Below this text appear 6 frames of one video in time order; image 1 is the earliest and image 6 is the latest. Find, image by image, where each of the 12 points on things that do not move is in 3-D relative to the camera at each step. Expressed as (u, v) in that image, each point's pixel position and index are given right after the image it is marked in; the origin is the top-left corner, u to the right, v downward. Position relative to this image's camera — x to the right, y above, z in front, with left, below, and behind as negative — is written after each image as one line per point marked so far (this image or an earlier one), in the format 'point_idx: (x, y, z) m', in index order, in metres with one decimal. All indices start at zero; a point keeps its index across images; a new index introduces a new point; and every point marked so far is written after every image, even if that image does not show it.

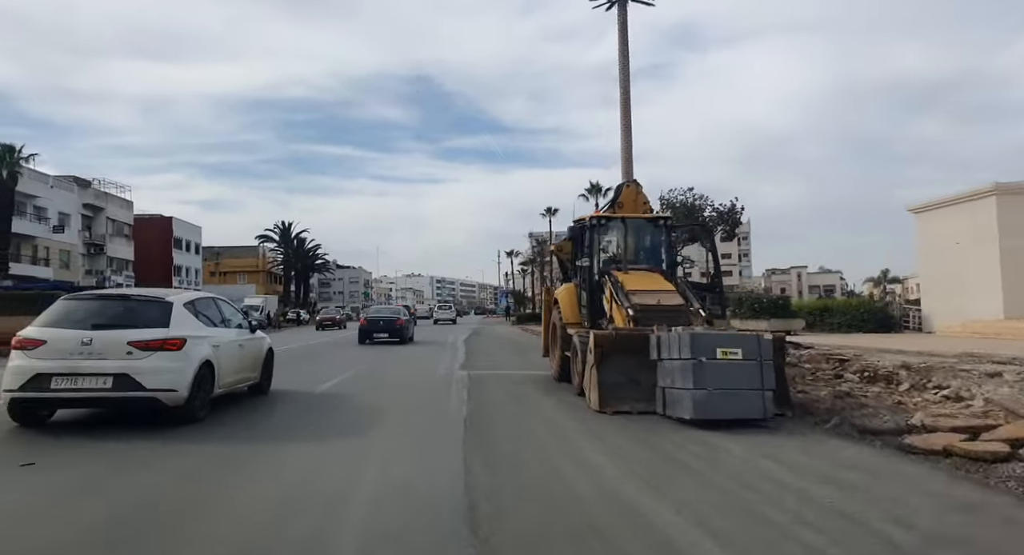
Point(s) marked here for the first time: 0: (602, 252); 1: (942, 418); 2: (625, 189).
0: (+1.4, +0.4, +9.1) m
1: (+4.1, -1.3, +5.7) m
2: (+2.0, +1.6, +10.6) m
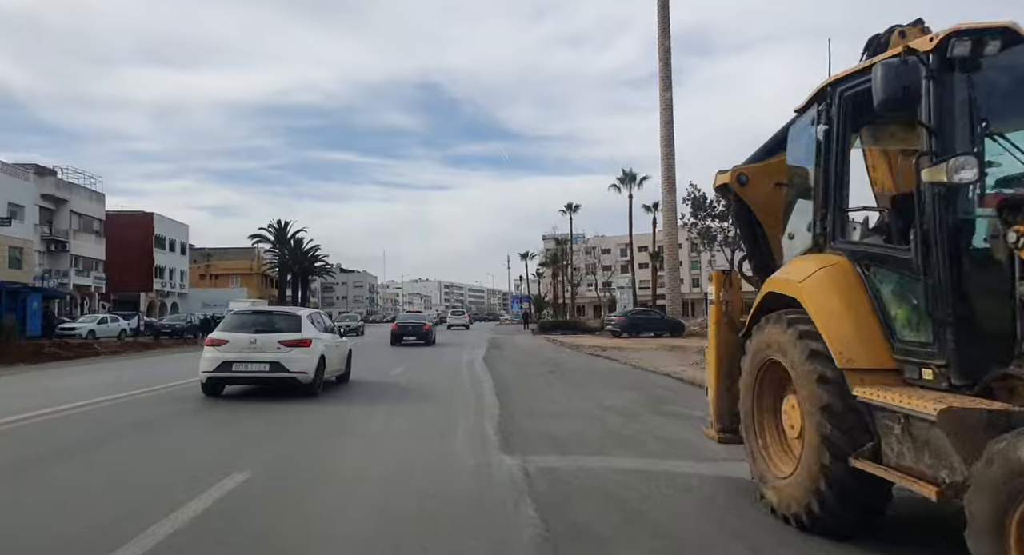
0: (+2.2, +0.6, +2.9) m
1: (+4.9, -1.1, -0.5) m
2: (+2.9, +1.8, +4.4) m
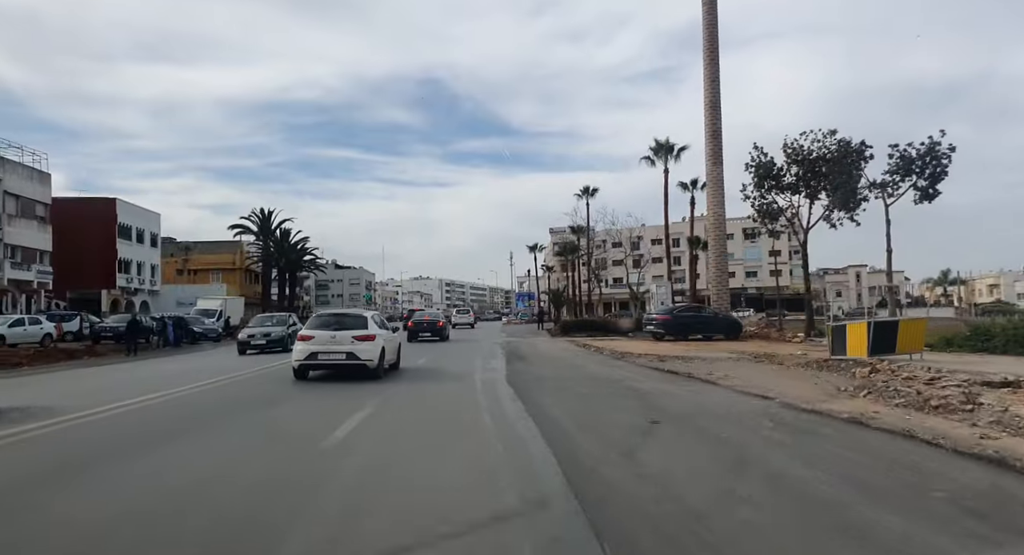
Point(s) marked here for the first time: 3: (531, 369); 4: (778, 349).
0: (+2.9, +1.0, -3.3) m
1: (+5.6, -0.7, -6.7) m
2: (+3.6, +2.2, -1.8) m
3: (+0.6, -2.7, +17.7) m
4: (+8.8, -2.4, +19.9) m
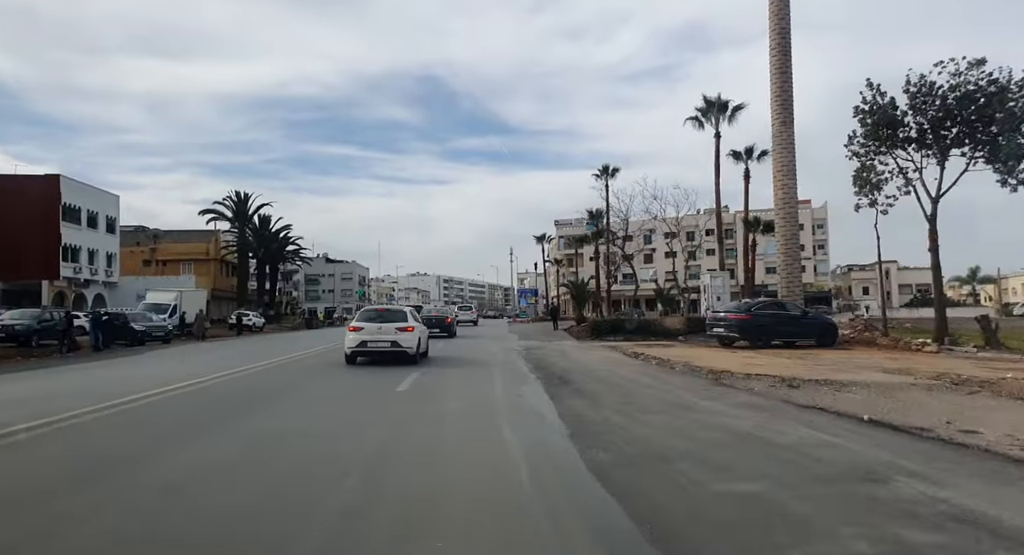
0: (+3.7, +1.4, -10.1) m
1: (+6.4, -0.3, -13.5) m
2: (+4.4, +2.6, -8.7) m
3: (+1.3, -2.2, +10.9) m
4: (+9.5, -1.9, +13.2) m
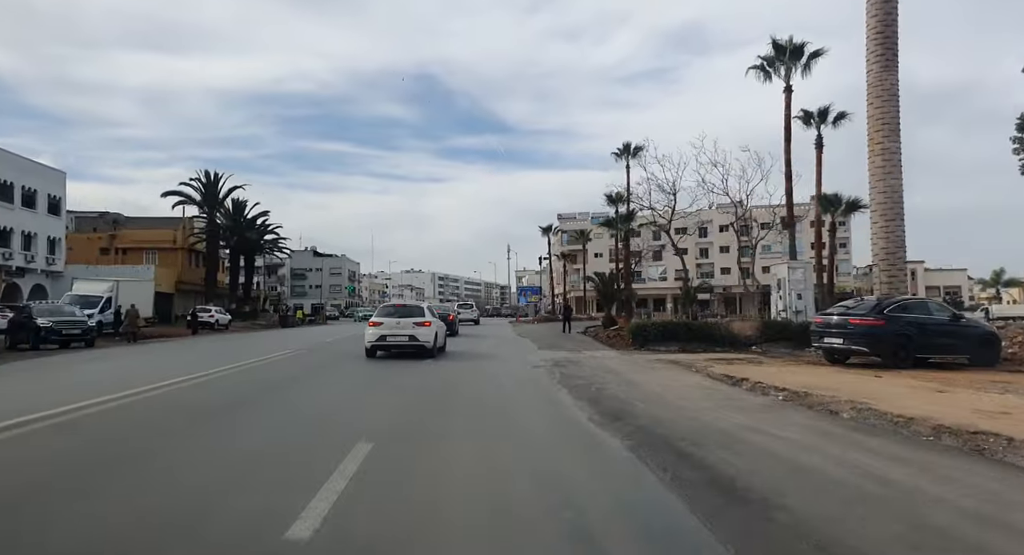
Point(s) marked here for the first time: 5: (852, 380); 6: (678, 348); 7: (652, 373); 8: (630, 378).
0: (+4.6, +1.7, -16.4) m
1: (+7.2, -0.1, -19.8) m
2: (+5.2, +2.9, -14.9) m
3: (+1.8, -1.9, +4.6) m
4: (+10.1, -1.7, +6.9) m
5: (+6.4, -1.9, +11.4) m
6: (+5.1, -2.1, +18.7) m
7: (+3.1, -2.0, +13.2) m
8: (+2.6, -2.1, +12.8) m
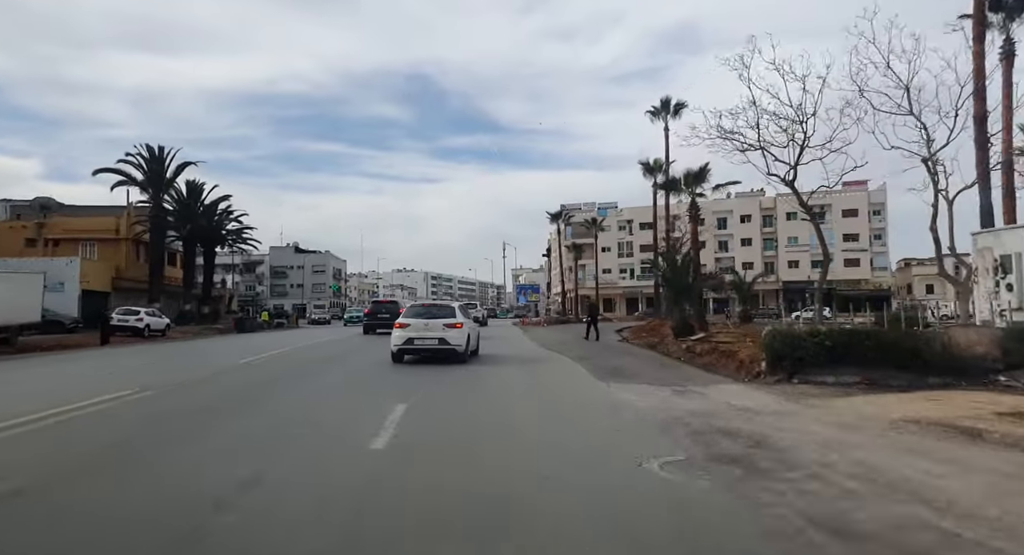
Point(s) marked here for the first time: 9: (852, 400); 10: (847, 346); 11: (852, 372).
0: (+5.6, +2.2, -25.0) m
1: (+8.4, +0.5, -28.4) m
2: (+6.3, +3.4, -23.5) m
3: (+2.7, -1.4, -4.0) m
4: (+11.0, -1.2, -1.6) m
5: (+7.2, -1.4, +2.8) m
6: (+5.9, -1.6, +10.1) m
7: (+3.9, -1.6, +4.6) m
8: (+3.5, -1.6, +4.2) m
9: (+4.9, -1.7, +7.5) m
10: (+5.7, -1.1, +10.4) m
11: (+5.7, -1.6, +10.2) m
